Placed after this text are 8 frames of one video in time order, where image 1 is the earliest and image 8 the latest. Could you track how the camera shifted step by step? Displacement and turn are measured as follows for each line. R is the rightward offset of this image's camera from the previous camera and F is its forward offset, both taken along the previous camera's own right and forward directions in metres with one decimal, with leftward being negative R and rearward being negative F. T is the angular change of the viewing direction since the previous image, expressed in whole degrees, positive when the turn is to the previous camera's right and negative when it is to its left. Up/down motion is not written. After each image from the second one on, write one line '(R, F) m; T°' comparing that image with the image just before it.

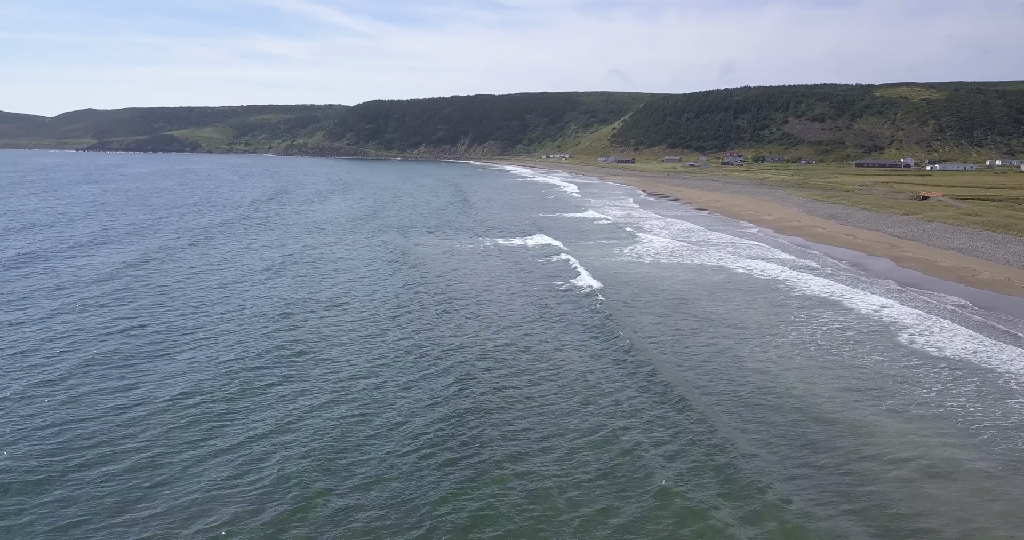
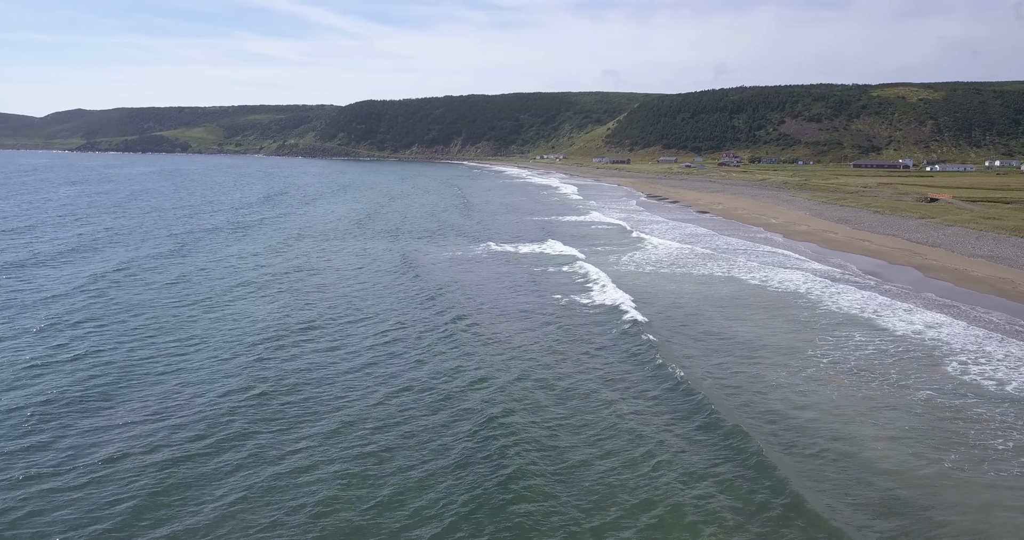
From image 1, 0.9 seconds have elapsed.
(-0.2, +2.2) m; 0°
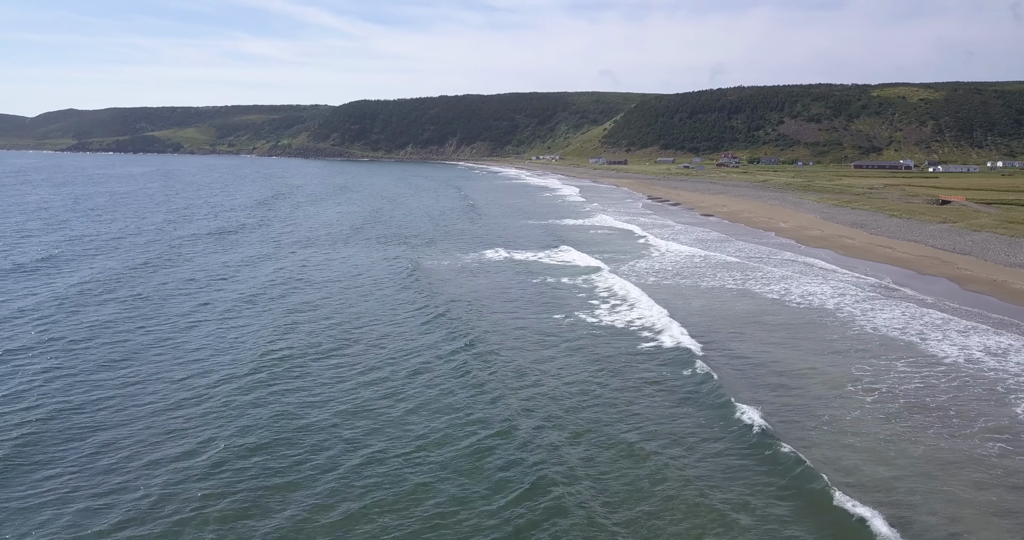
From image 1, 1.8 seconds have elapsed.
(-0.1, +2.3) m; 0°
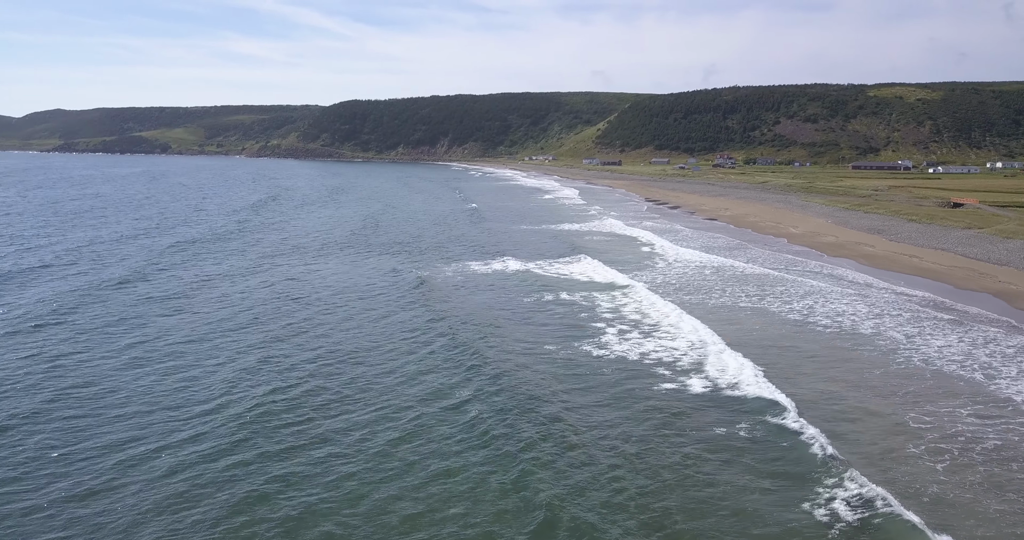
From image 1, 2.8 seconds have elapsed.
(0.0, +2.9) m; +1°
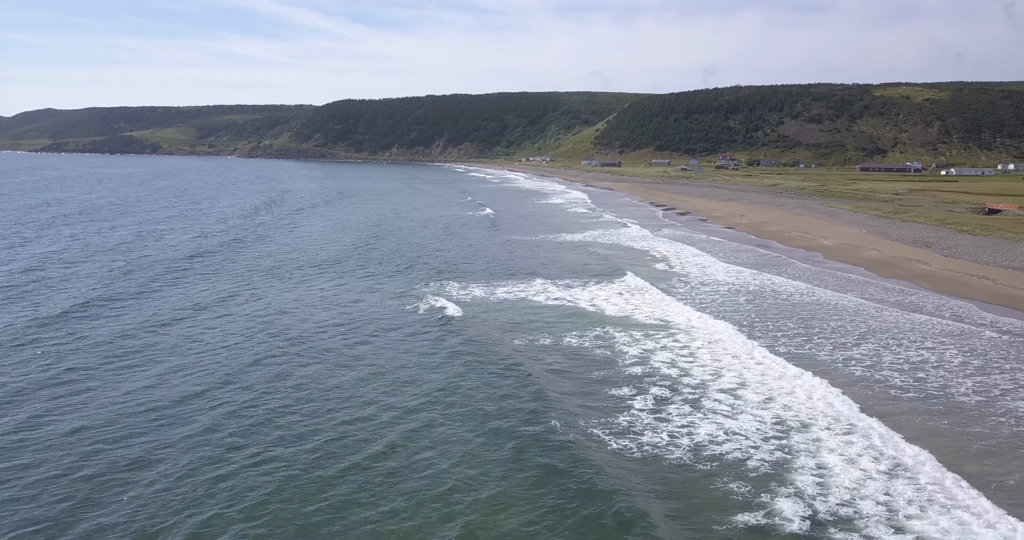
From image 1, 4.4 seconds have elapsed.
(0.0, +4.8) m; 0°
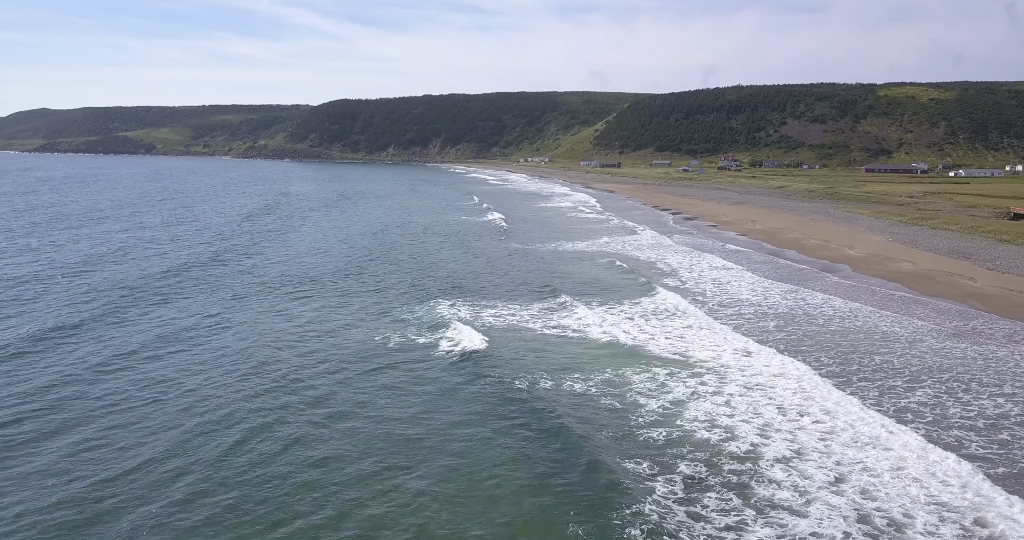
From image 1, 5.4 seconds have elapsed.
(0.0, +2.9) m; 0°
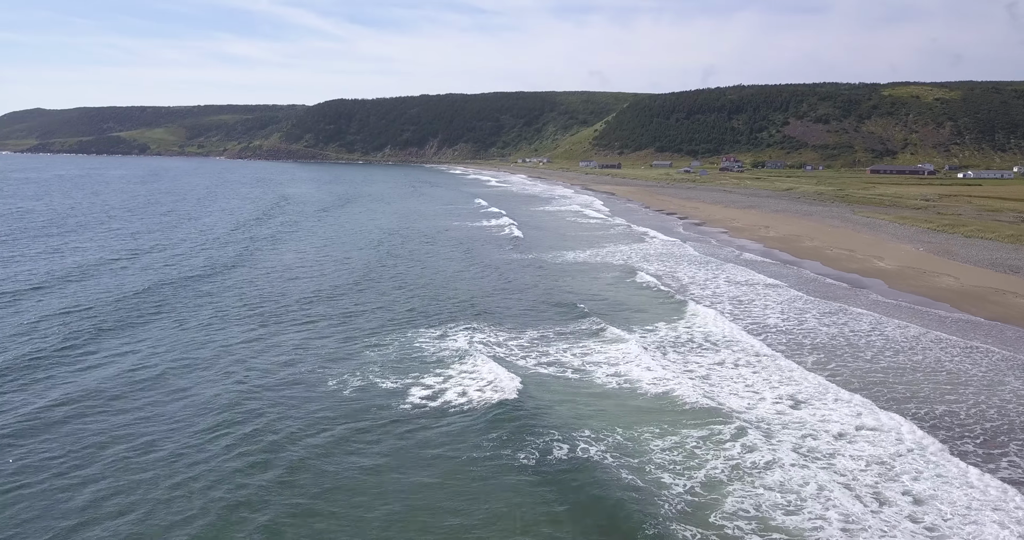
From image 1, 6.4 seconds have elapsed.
(0.0, +2.9) m; 0°
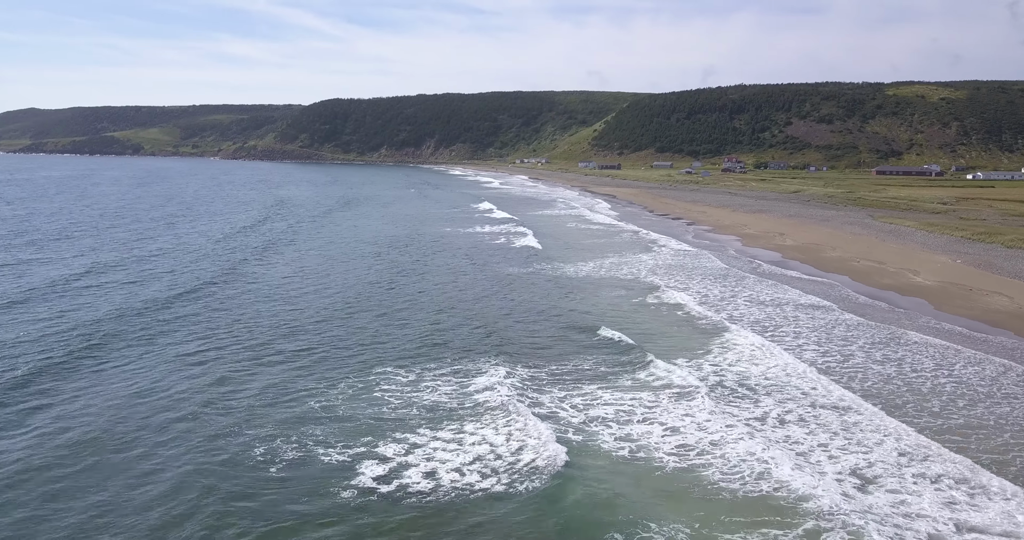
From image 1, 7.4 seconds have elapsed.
(-0.1, +2.9) m; 0°
